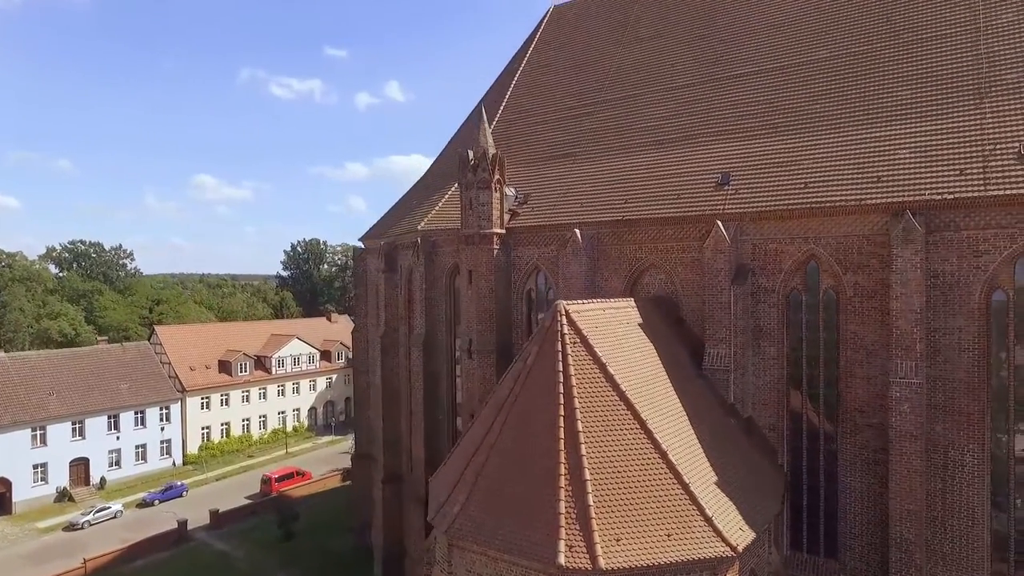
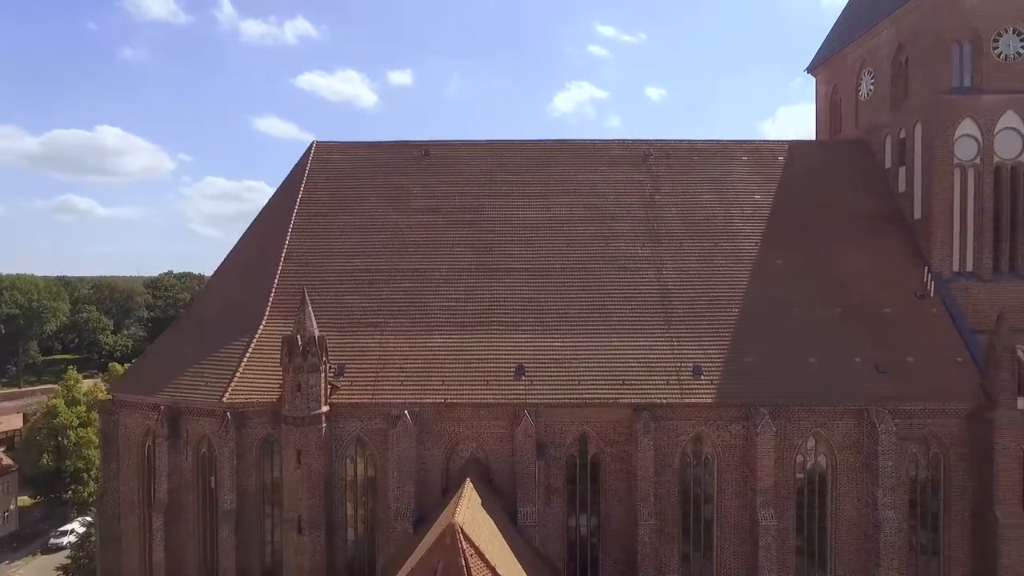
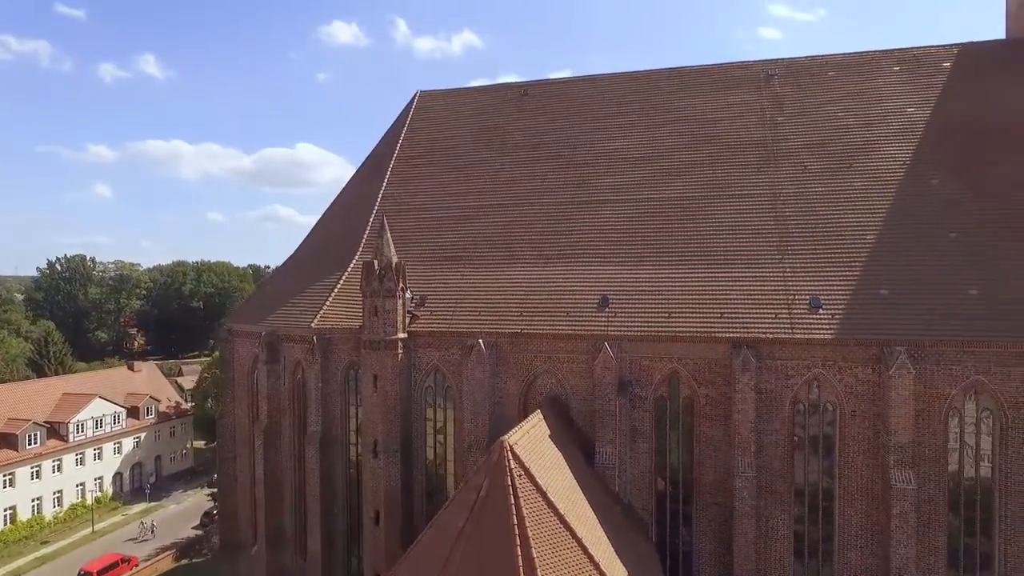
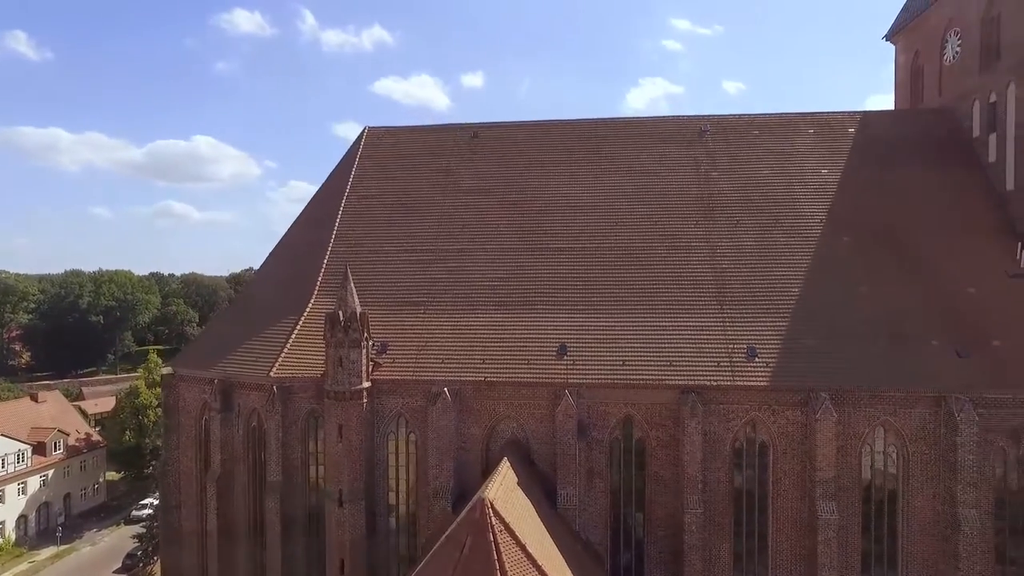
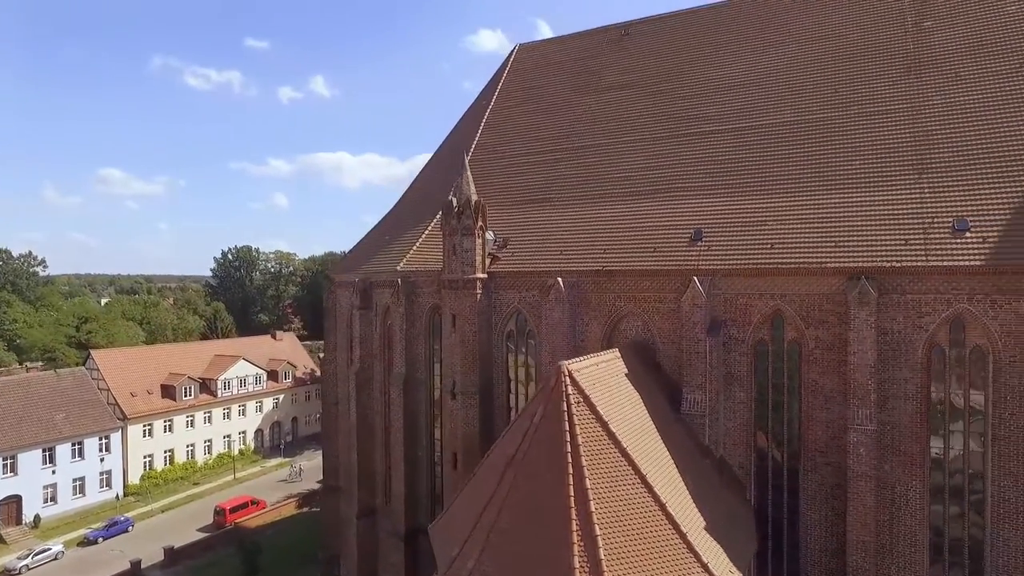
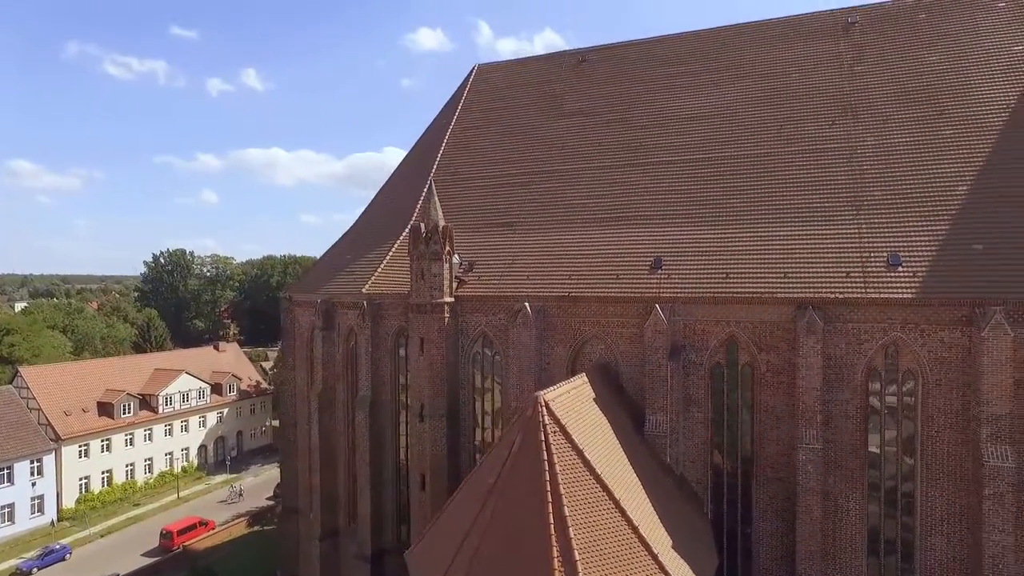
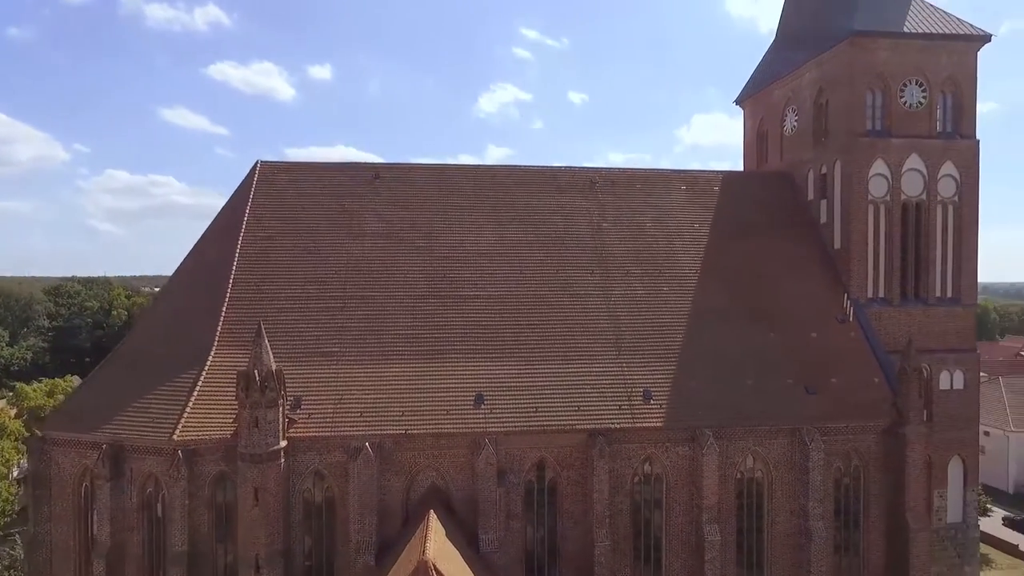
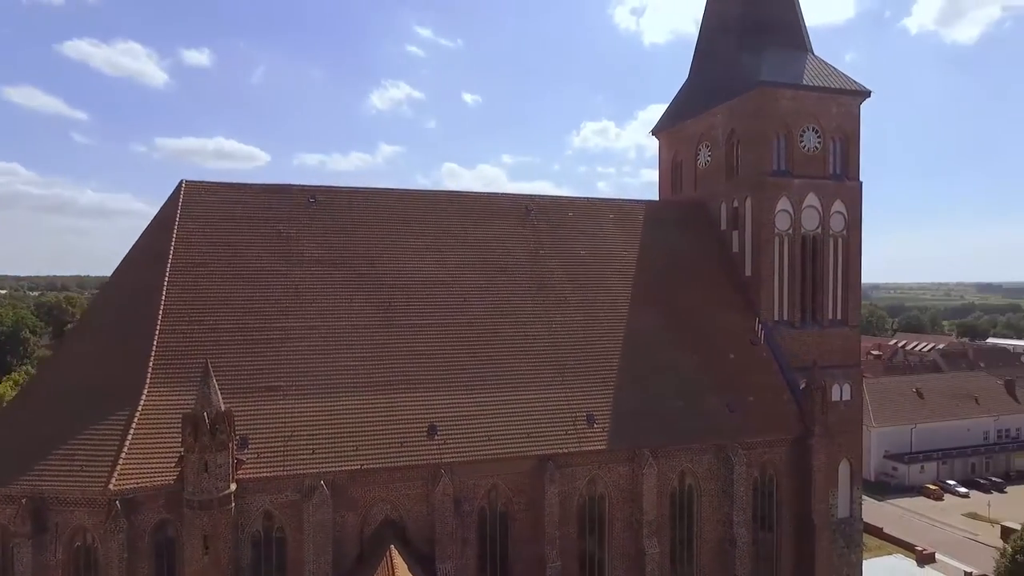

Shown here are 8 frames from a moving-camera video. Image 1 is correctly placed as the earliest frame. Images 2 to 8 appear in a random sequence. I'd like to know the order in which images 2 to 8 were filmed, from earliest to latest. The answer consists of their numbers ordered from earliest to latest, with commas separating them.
5, 6, 3, 4, 2, 7, 8
